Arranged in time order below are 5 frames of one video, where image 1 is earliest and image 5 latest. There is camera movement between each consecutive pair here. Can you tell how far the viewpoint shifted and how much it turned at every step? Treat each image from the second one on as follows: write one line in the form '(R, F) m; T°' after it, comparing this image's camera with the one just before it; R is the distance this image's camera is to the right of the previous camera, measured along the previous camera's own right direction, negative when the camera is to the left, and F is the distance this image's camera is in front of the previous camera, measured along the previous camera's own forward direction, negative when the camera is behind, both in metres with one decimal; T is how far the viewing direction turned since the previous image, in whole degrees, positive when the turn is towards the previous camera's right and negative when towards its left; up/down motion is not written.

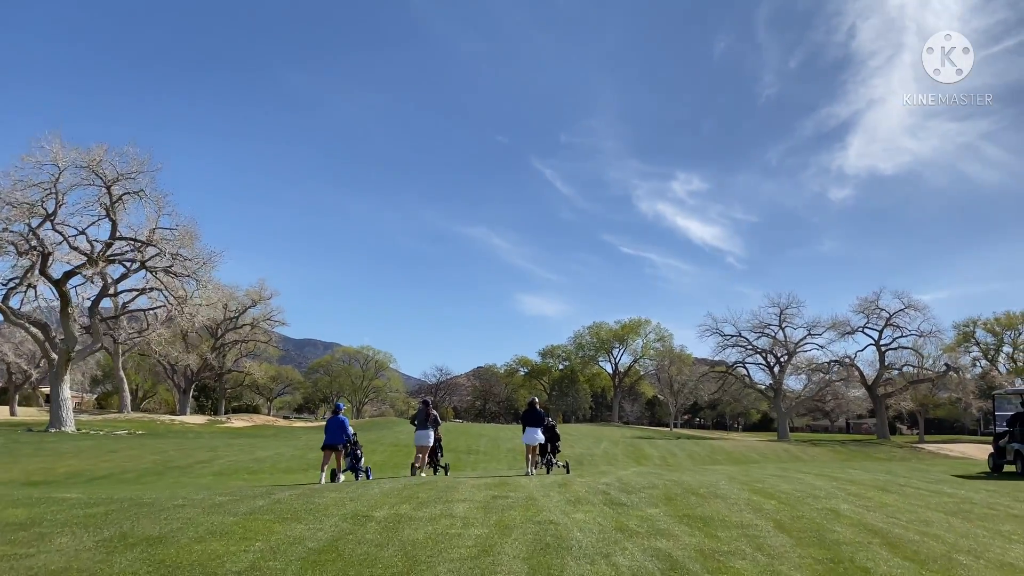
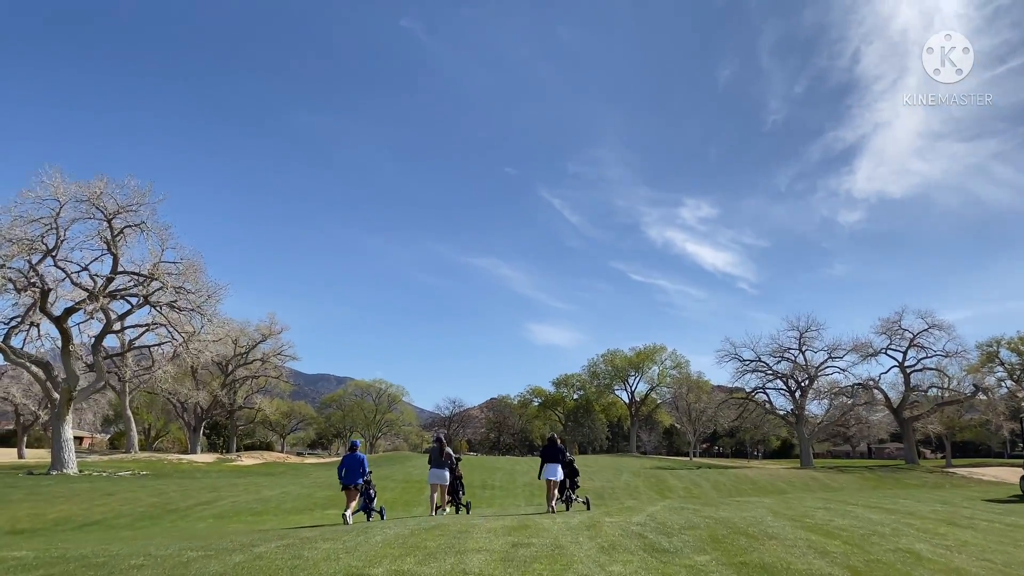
(-0.1, +0.9) m; -1°
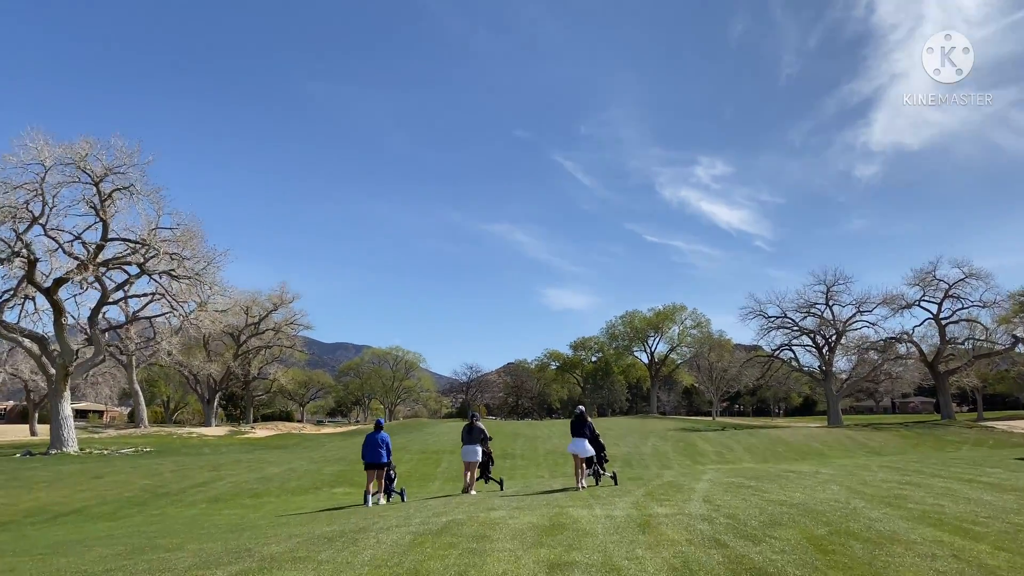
(-0.1, +2.1) m; -1°
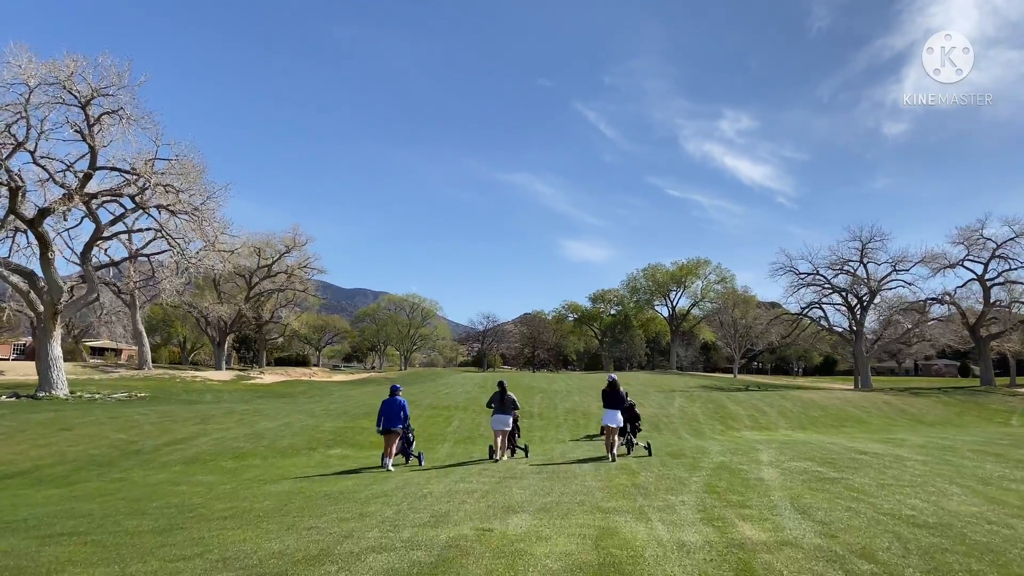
(-0.1, +2.5) m; -1°
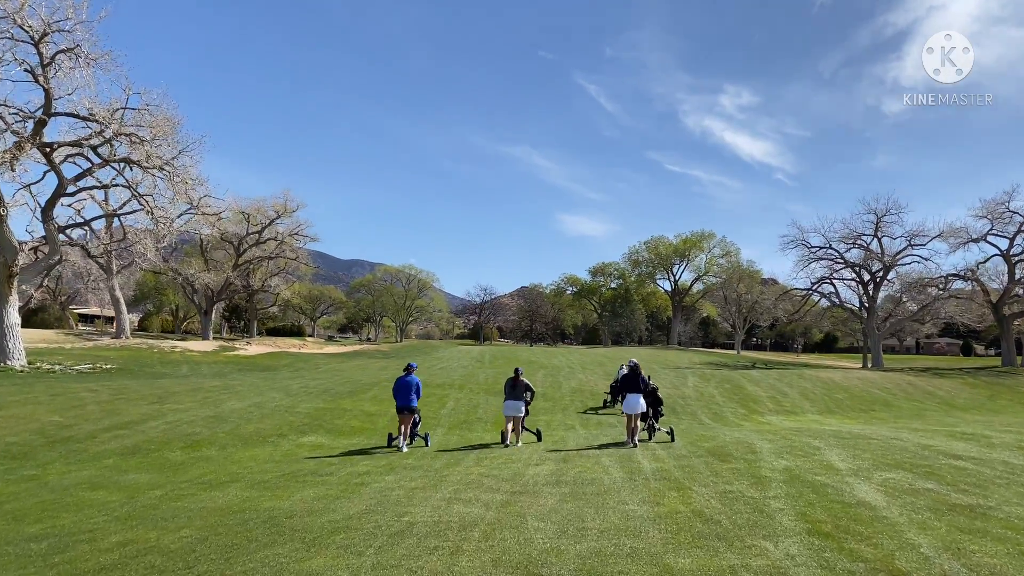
(-0.2, +2.5) m; 0°
